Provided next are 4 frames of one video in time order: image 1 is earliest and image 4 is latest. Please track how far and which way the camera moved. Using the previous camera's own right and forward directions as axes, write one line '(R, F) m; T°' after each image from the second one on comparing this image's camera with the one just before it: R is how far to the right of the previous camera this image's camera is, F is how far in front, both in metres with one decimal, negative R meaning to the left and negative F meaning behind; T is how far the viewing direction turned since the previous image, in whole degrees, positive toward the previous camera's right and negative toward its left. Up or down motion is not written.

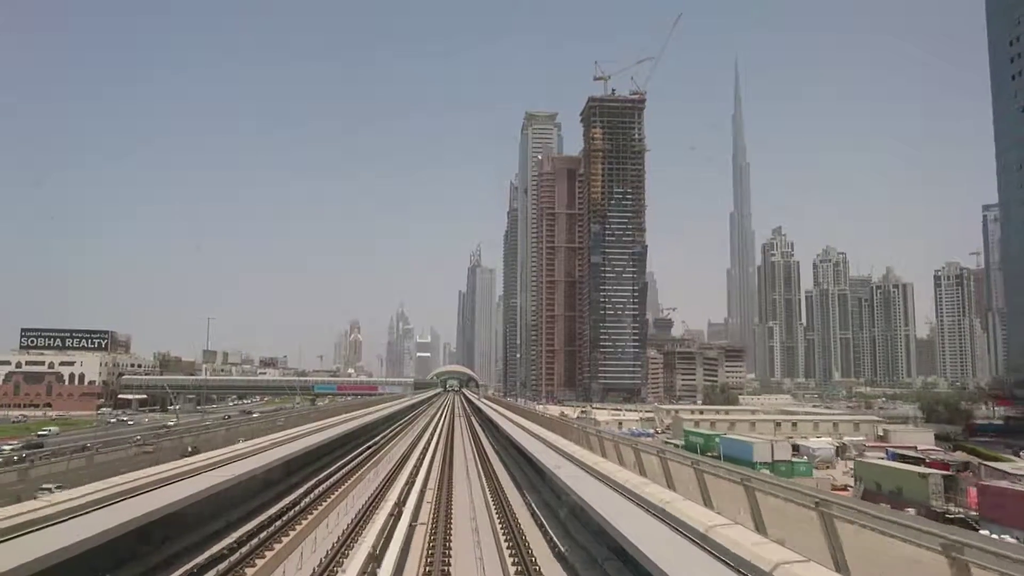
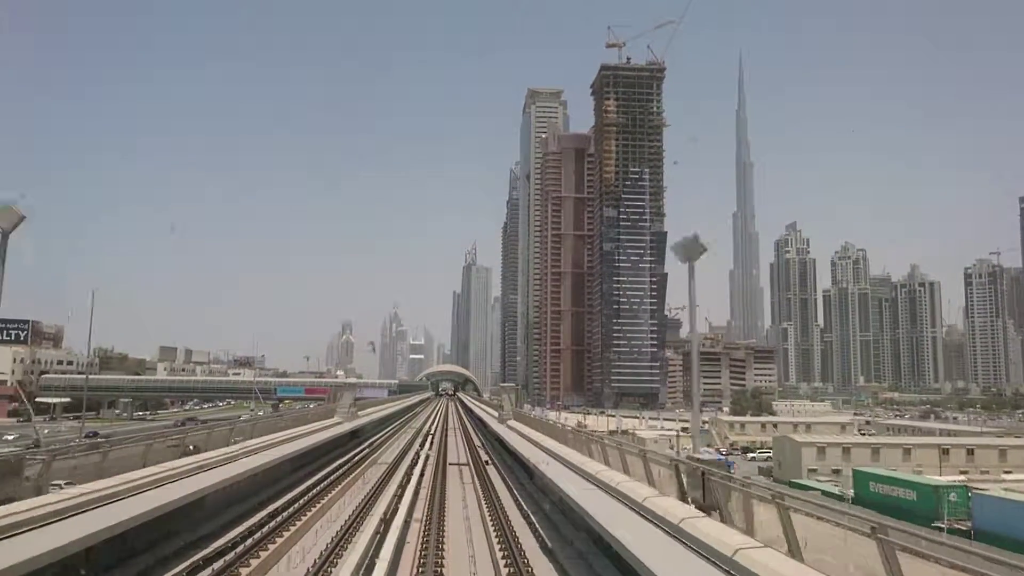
(-0.3, +4.0) m; 0°
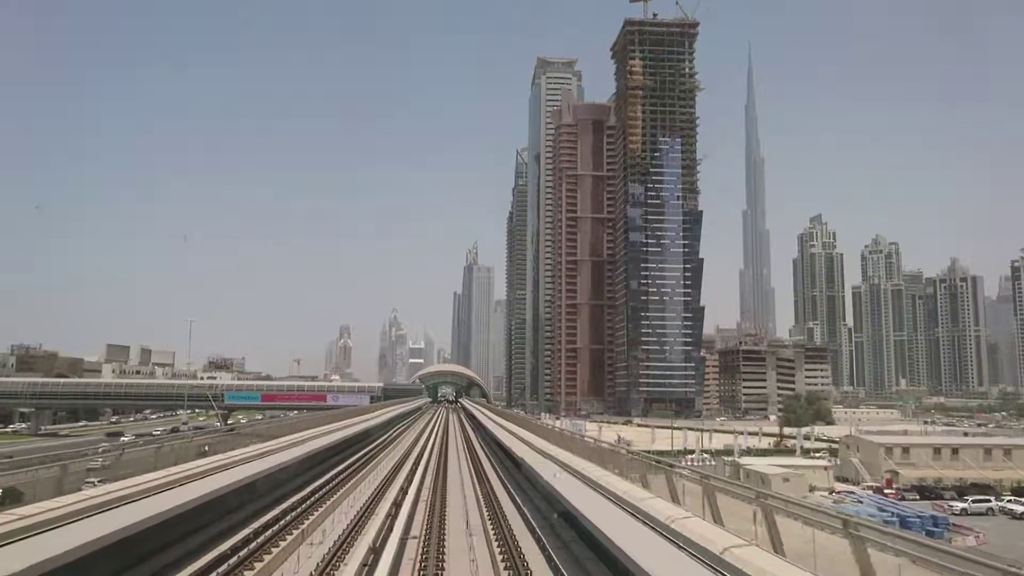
(-0.4, +4.3) m; 0°
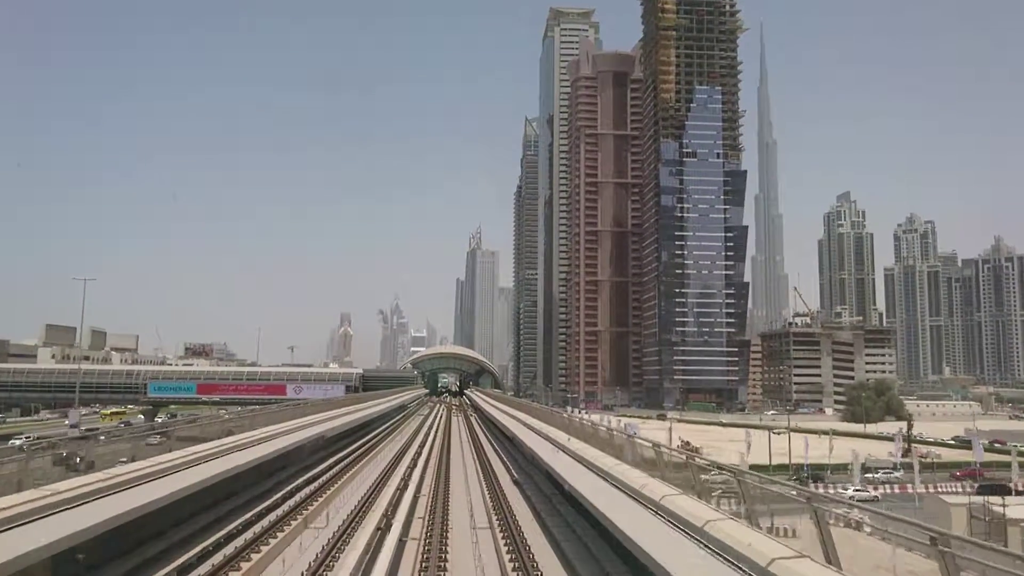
(-0.3, +3.7) m; 0°
